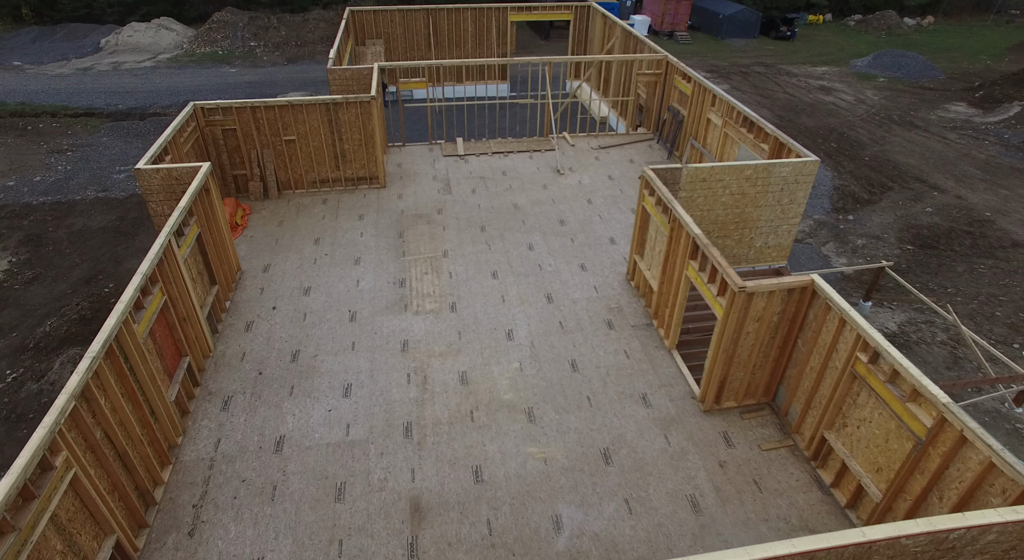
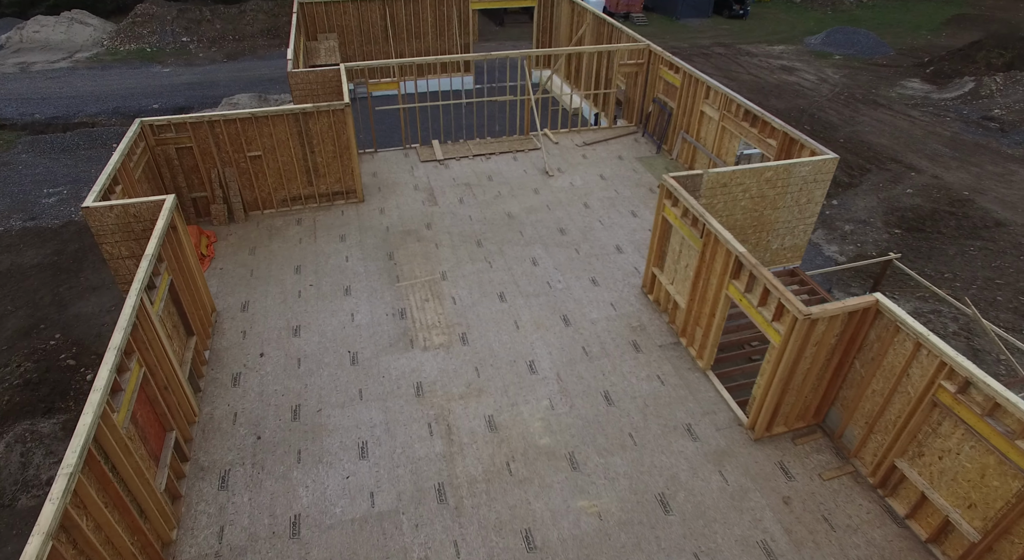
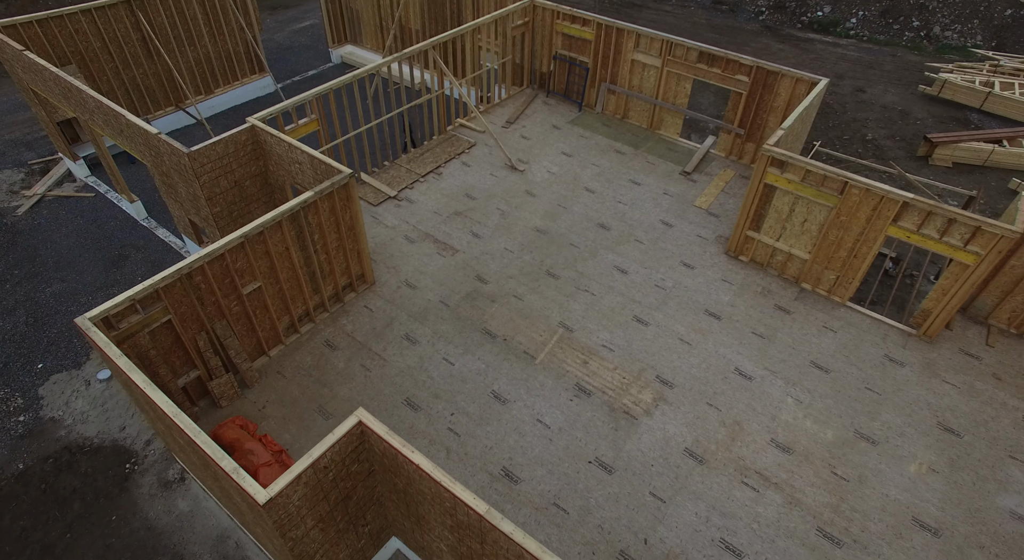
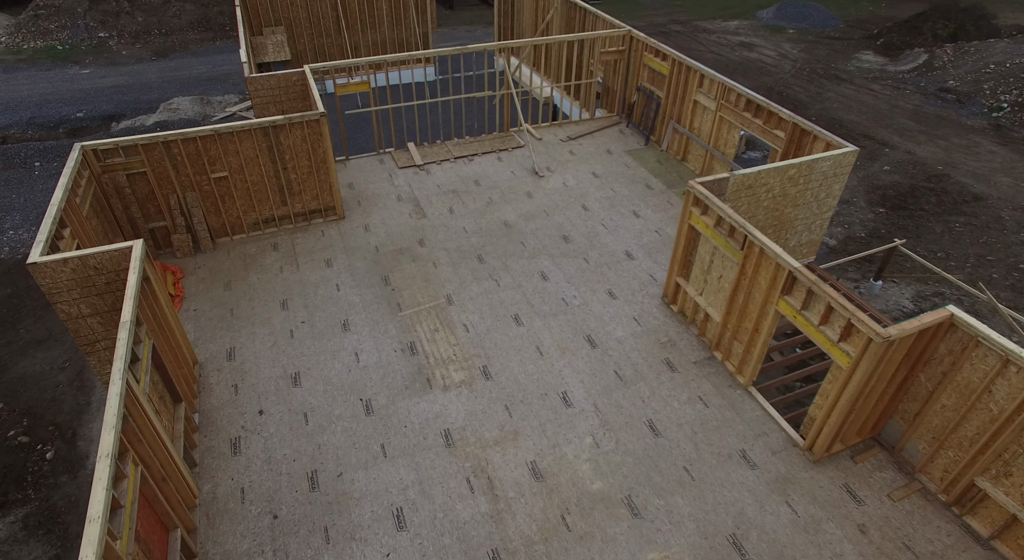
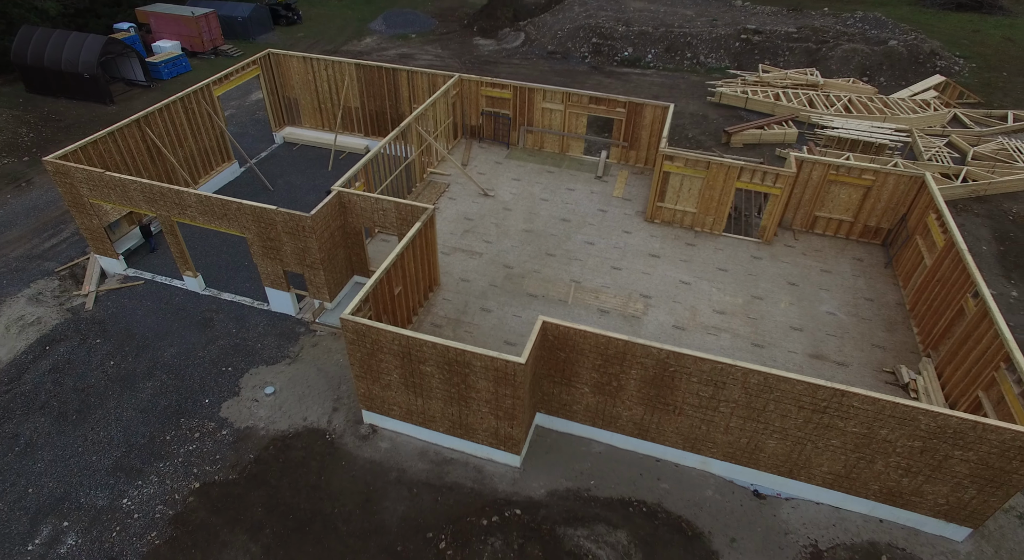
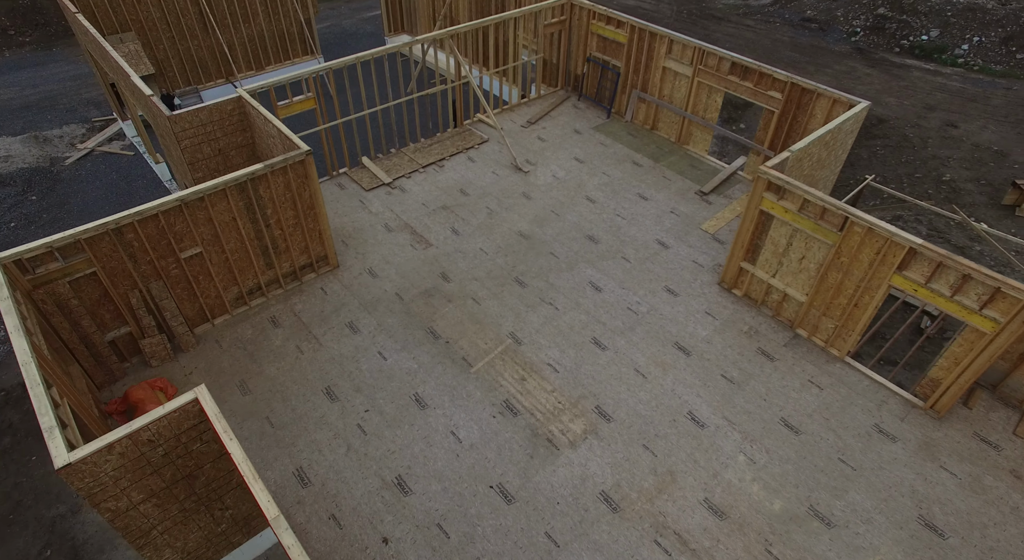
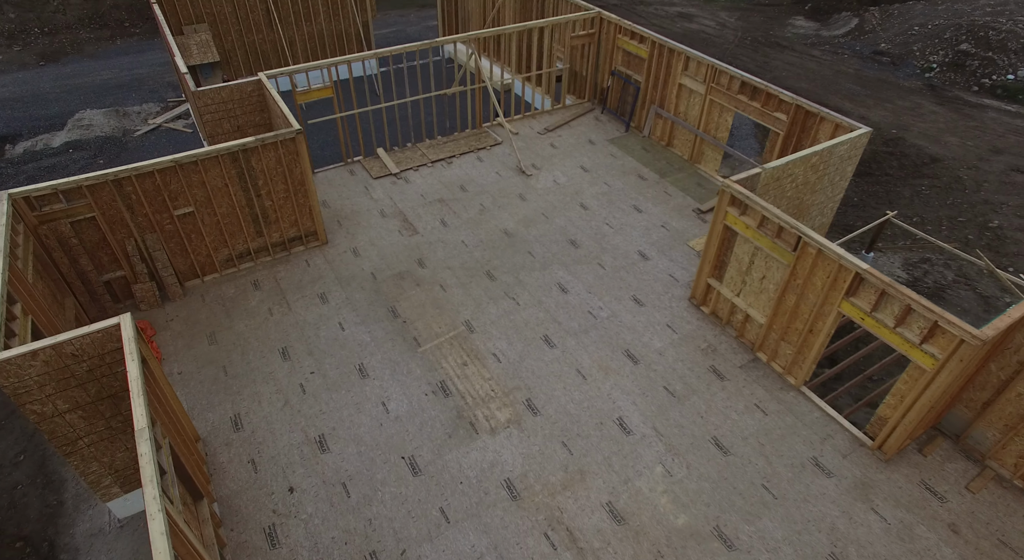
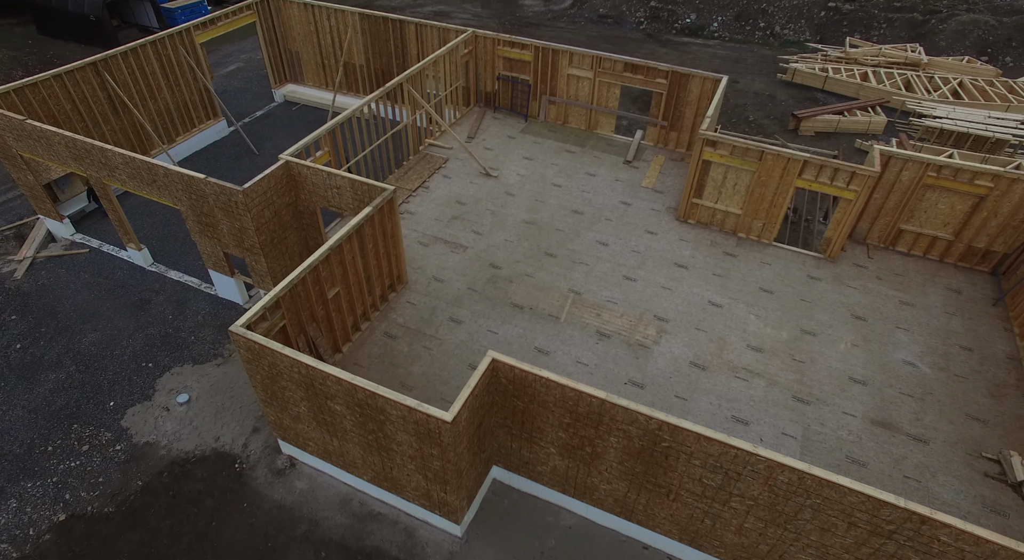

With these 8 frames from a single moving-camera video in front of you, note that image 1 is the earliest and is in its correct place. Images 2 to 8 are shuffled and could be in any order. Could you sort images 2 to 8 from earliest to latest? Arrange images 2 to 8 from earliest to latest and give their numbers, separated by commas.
2, 4, 7, 6, 3, 8, 5
